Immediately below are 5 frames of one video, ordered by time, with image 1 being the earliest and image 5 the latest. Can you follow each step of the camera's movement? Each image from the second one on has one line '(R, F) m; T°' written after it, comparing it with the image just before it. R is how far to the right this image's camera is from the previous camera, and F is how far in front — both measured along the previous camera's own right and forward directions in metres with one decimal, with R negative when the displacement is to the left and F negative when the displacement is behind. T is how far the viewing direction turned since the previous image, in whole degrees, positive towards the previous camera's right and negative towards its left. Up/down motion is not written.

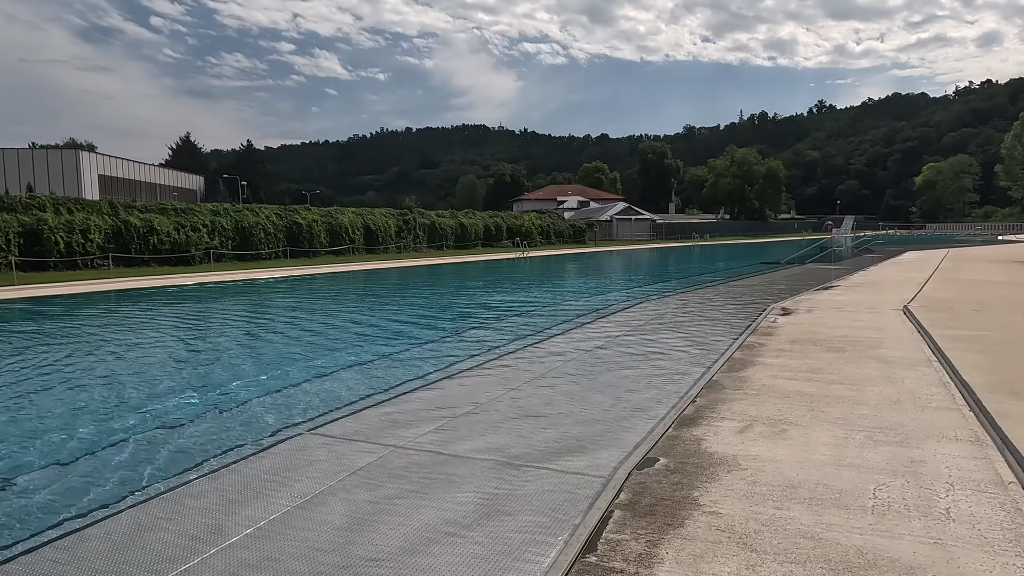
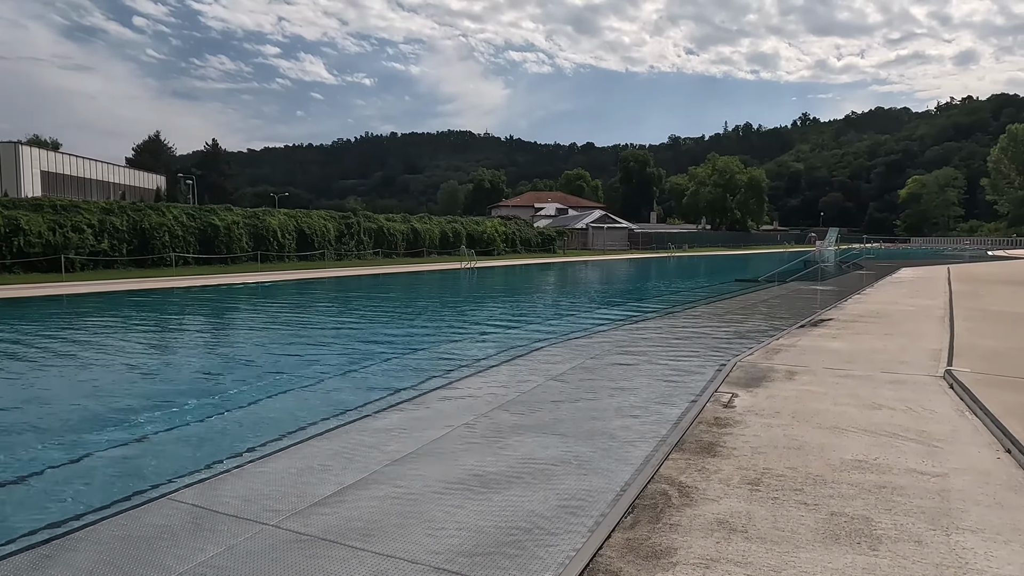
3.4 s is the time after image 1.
(+1.4, +3.2) m; +1°
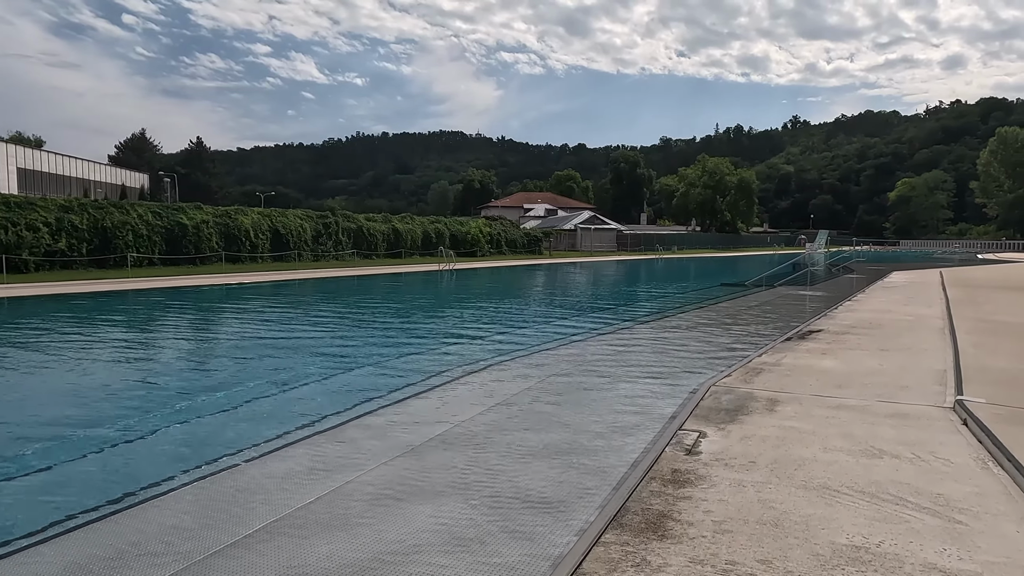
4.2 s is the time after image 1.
(+0.4, +0.8) m; +1°
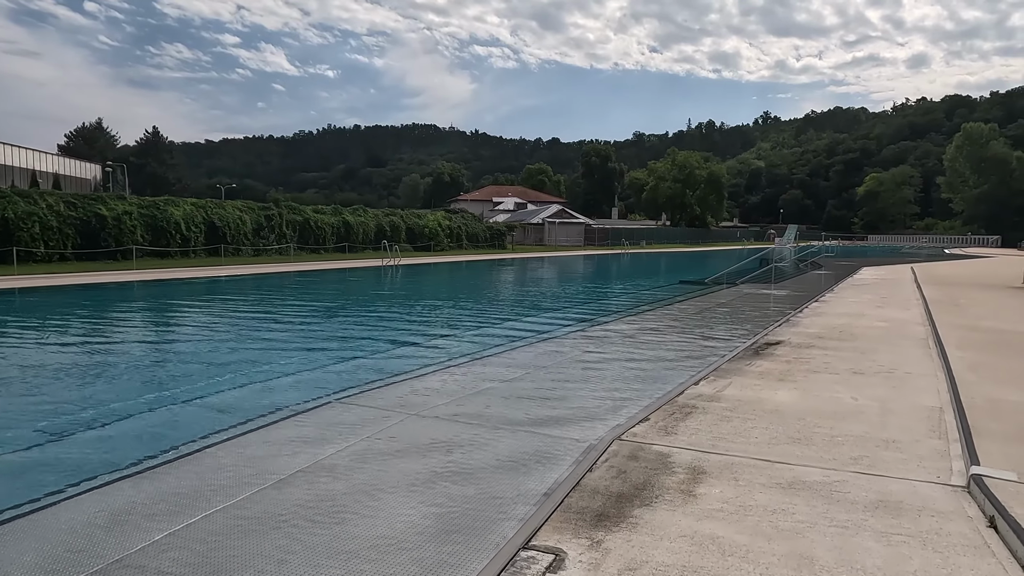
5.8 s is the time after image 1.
(+0.8, +1.5) m; +2°
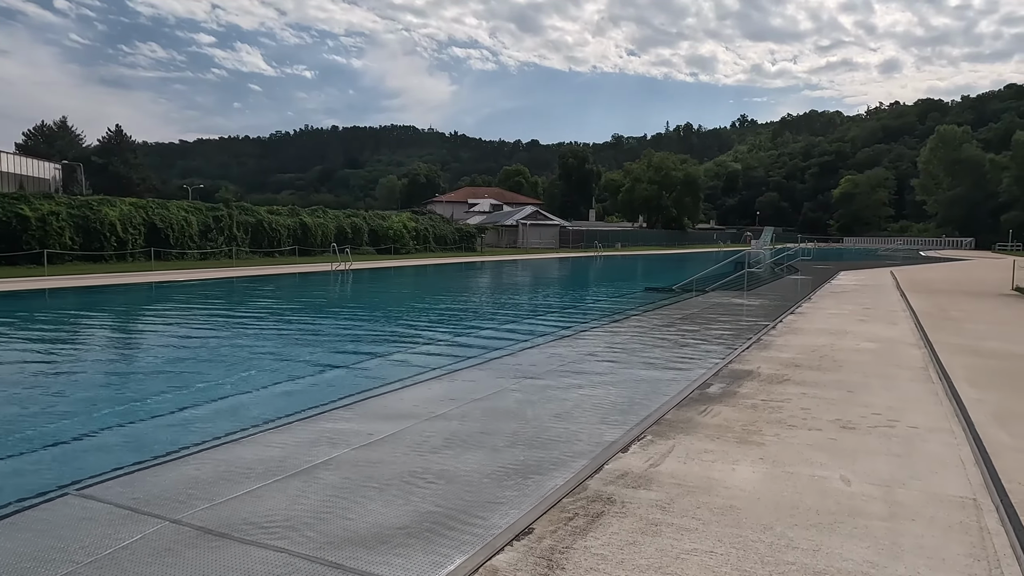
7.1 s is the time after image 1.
(+0.6, +1.3) m; +2°
